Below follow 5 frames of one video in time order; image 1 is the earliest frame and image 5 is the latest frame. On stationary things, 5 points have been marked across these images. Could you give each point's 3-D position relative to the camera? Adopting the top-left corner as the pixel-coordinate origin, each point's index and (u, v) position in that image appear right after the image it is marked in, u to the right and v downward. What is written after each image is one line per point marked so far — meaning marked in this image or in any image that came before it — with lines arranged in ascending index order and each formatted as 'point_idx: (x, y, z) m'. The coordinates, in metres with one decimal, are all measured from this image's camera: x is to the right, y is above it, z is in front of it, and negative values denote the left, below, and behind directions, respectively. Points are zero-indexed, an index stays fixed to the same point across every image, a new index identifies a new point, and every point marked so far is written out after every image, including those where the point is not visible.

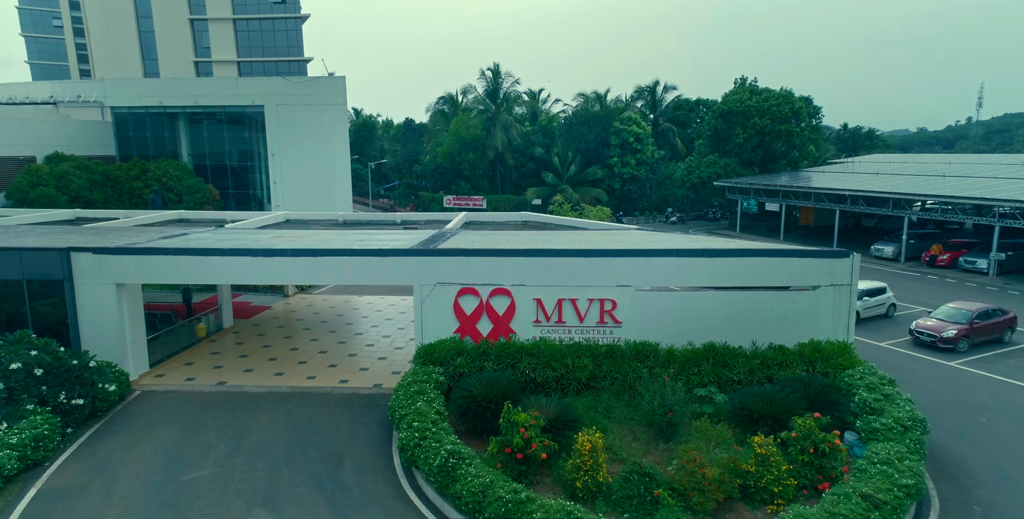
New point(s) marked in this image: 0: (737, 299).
0: (+4.2, -0.7, +10.9) m
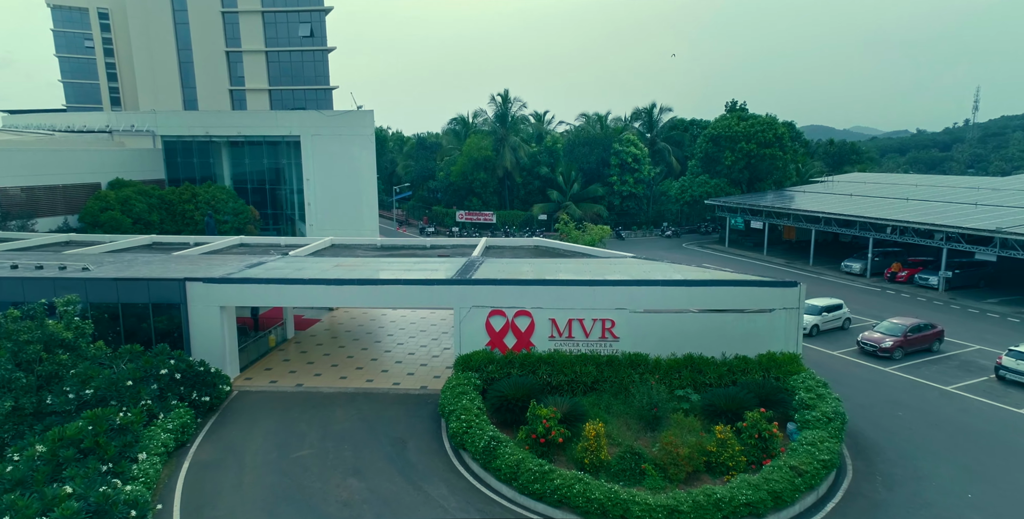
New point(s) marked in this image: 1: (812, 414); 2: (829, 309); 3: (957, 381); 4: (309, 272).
0: (+4.7, -1.4, +13.8) m
1: (+6.0, -3.0, +11.5) m
2: (+9.9, -1.6, +18.2) m
3: (+11.3, -3.1, +14.8) m
4: (-5.3, -0.3, +15.4) m
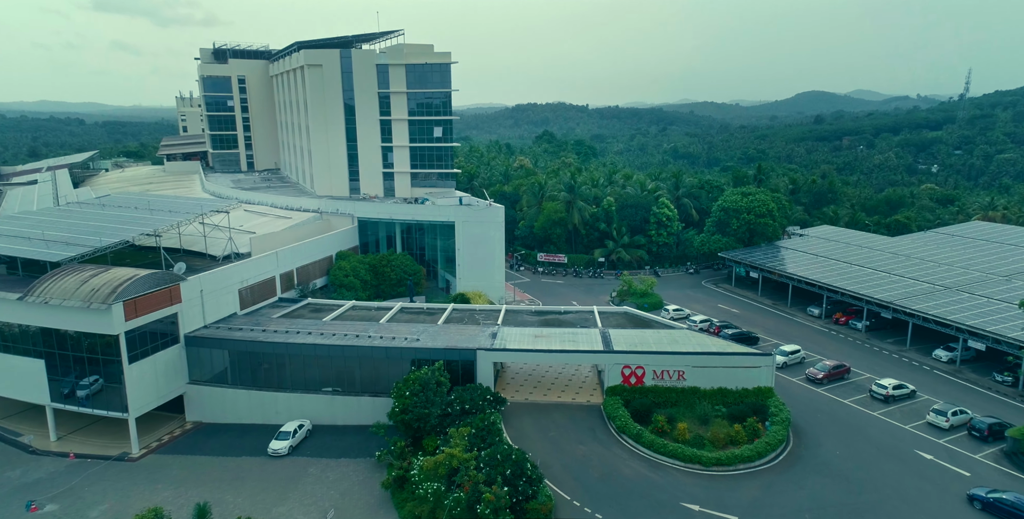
0: (+10.6, -5.4, +28.4) m
1: (+11.9, -7.1, +26.3) m
2: (+15.8, -5.3, +32.9) m
3: (+17.2, -7.0, +29.6) m
4: (+0.6, -4.2, +29.9) m
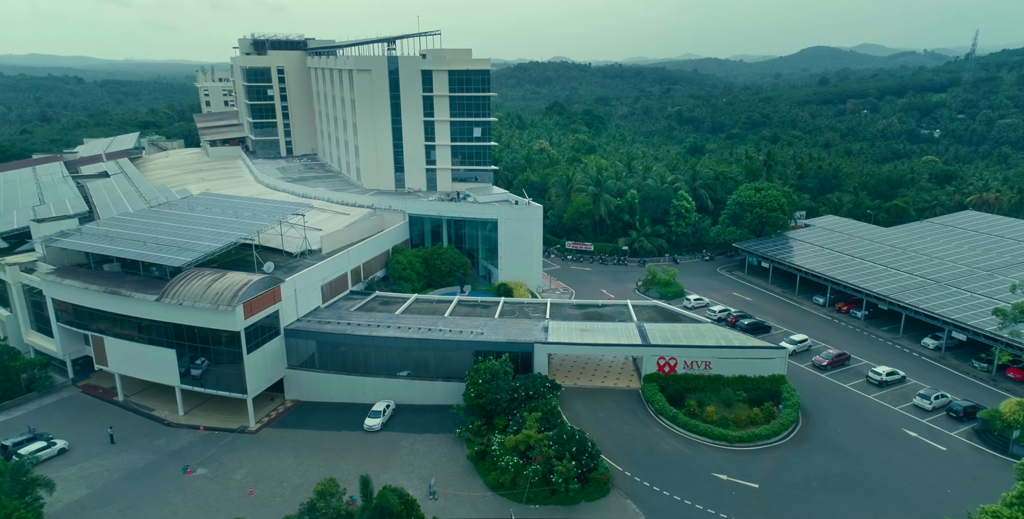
0: (+13.6, -5.8, +33.5) m
1: (+14.9, -7.7, +31.5) m
2: (+18.8, -5.3, +38.0) m
3: (+20.1, -7.3, +34.9) m
4: (+3.6, -4.4, +34.9) m
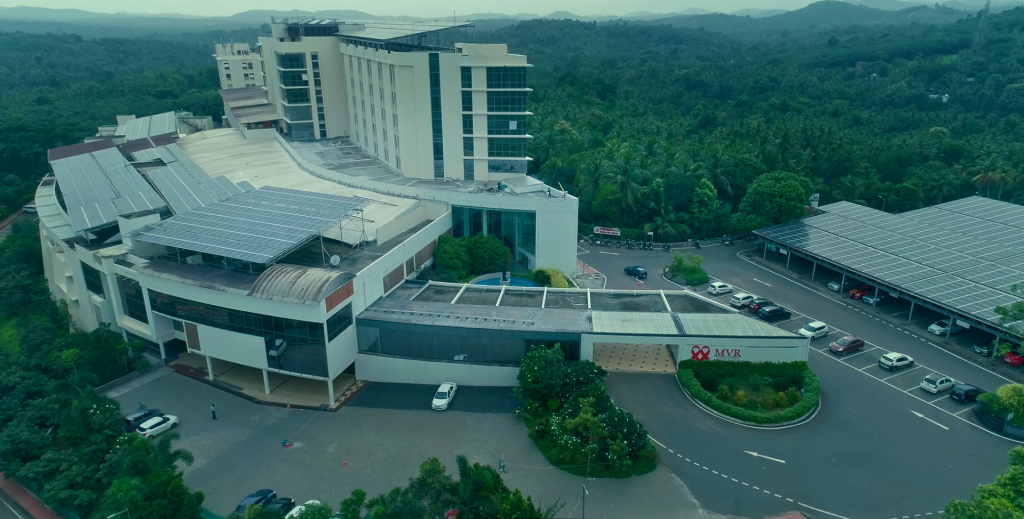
0: (+16.7, -5.6, +37.4) m
1: (+18.0, -7.7, +35.5) m
2: (+21.9, -4.9, +41.8) m
3: (+23.3, -7.1, +38.9) m
4: (+6.7, -4.2, +38.7) m
